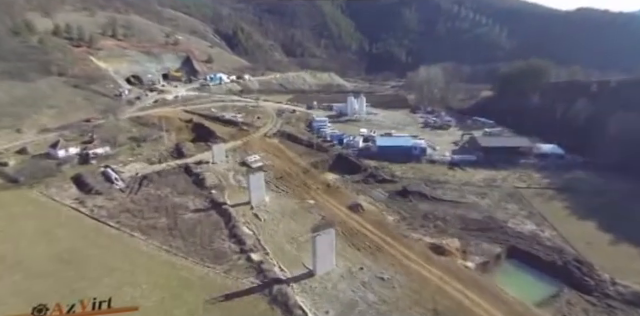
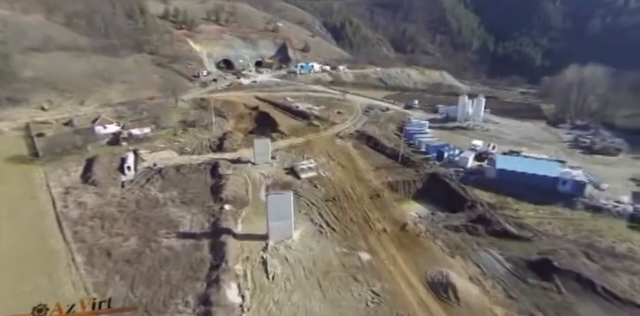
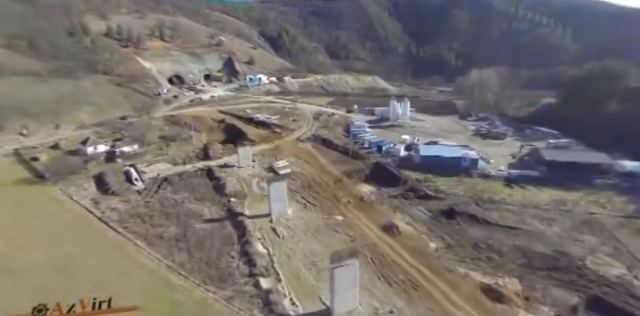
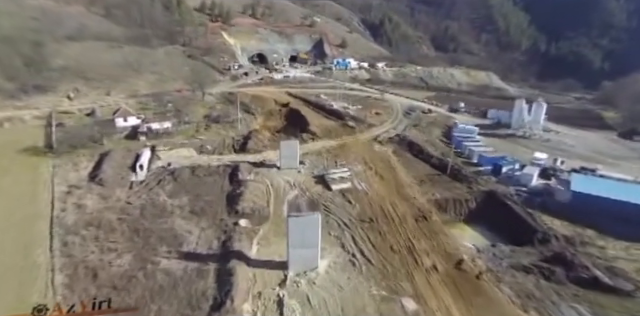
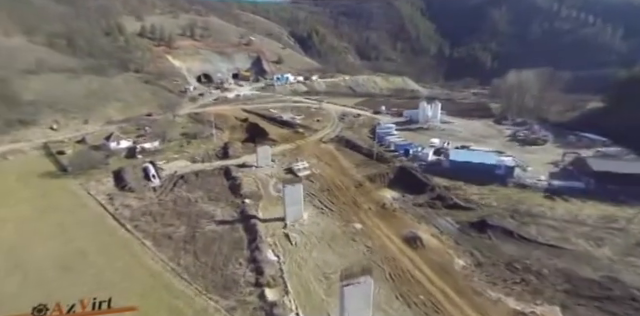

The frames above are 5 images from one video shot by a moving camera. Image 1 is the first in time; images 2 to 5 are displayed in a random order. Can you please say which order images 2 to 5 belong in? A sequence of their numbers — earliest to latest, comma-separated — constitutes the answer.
3, 5, 2, 4
